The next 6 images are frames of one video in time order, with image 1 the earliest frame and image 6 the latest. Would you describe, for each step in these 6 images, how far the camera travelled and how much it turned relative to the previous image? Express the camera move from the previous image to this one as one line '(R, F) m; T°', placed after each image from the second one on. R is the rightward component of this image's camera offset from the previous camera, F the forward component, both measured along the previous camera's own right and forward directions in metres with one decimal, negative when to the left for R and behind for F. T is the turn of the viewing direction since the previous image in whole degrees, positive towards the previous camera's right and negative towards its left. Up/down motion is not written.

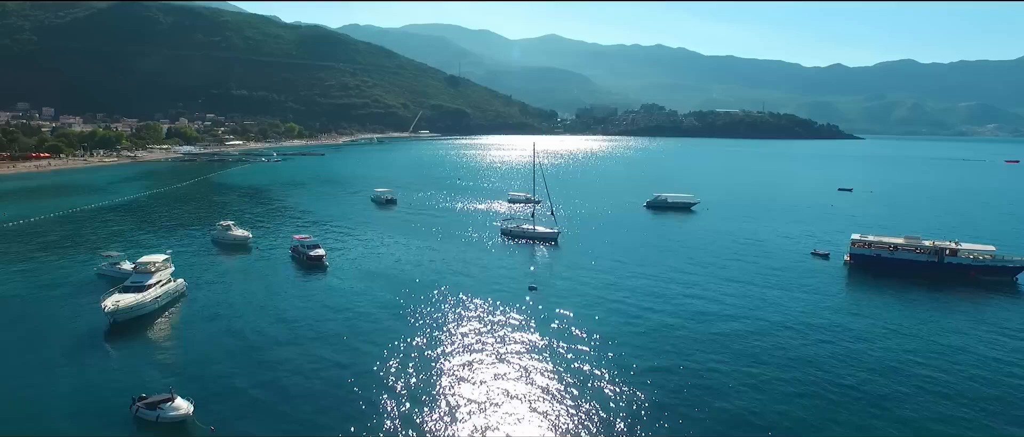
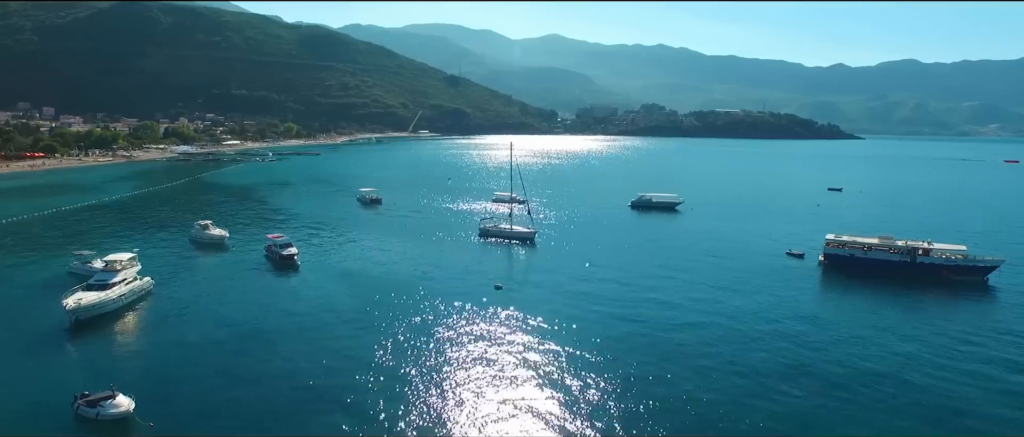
(+1.4, 0.0) m; 0°
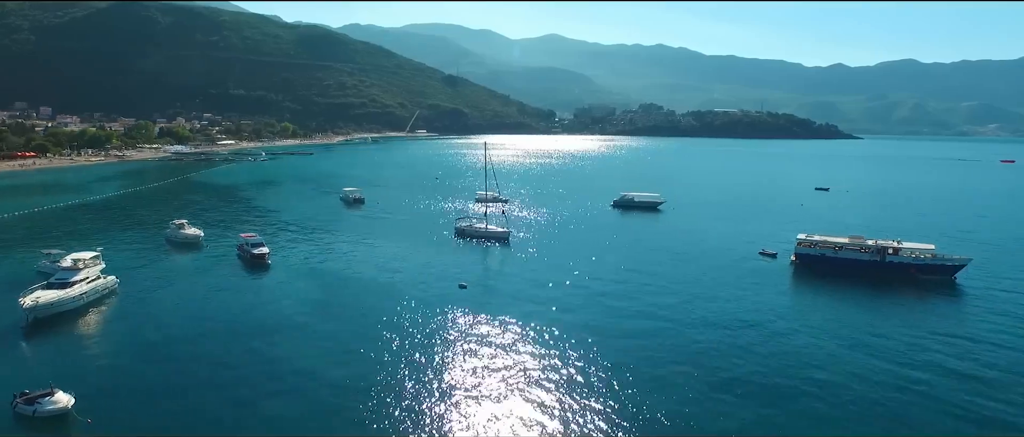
(+1.5, 0.0) m; 0°
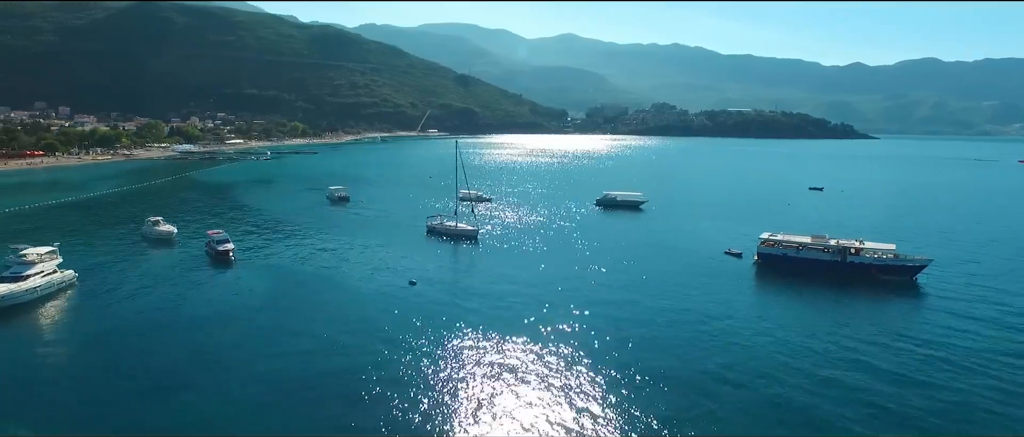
(+2.7, -0.2) m; -1°
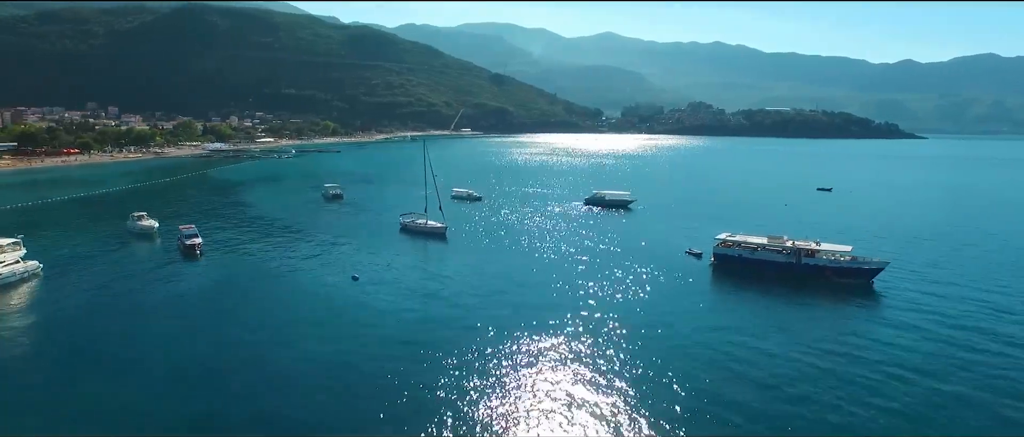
(+4.2, -0.2) m; -3°
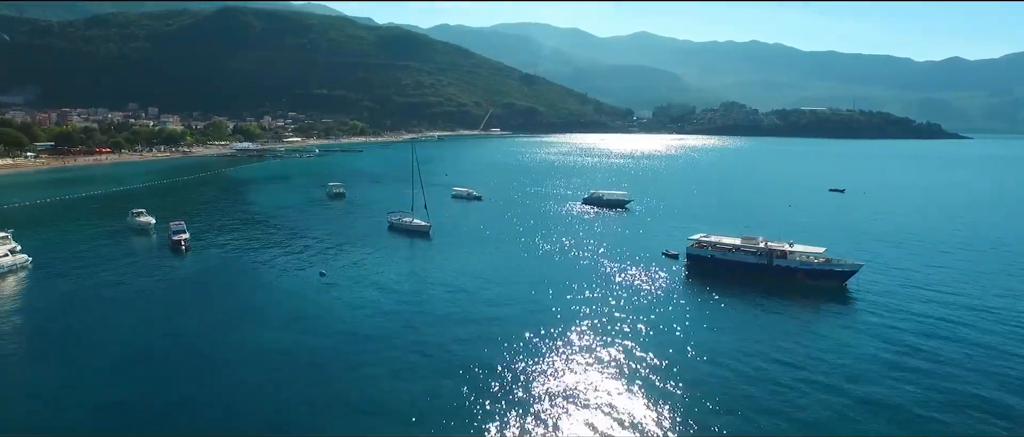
(+3.0, -0.2) m; -3°
